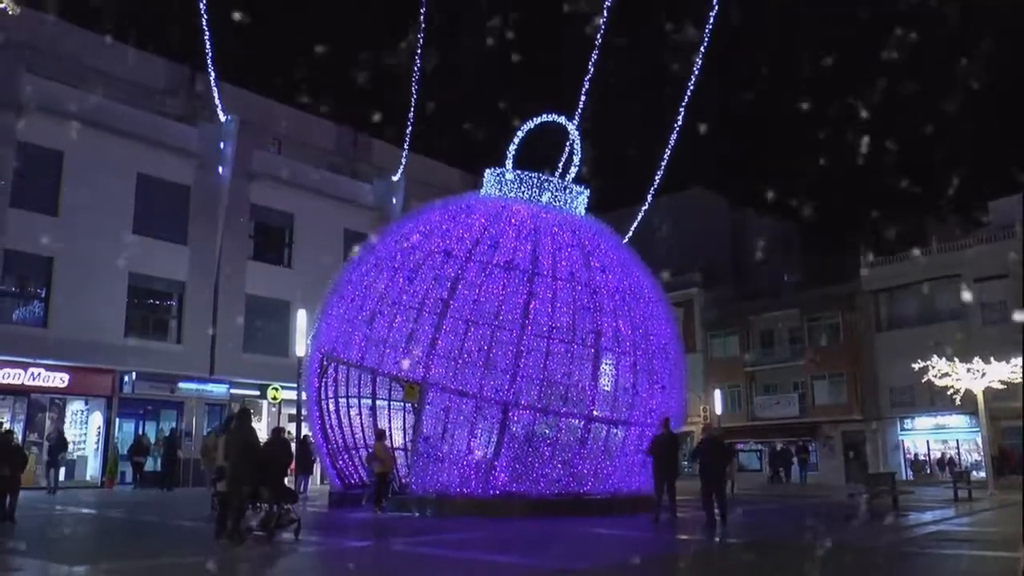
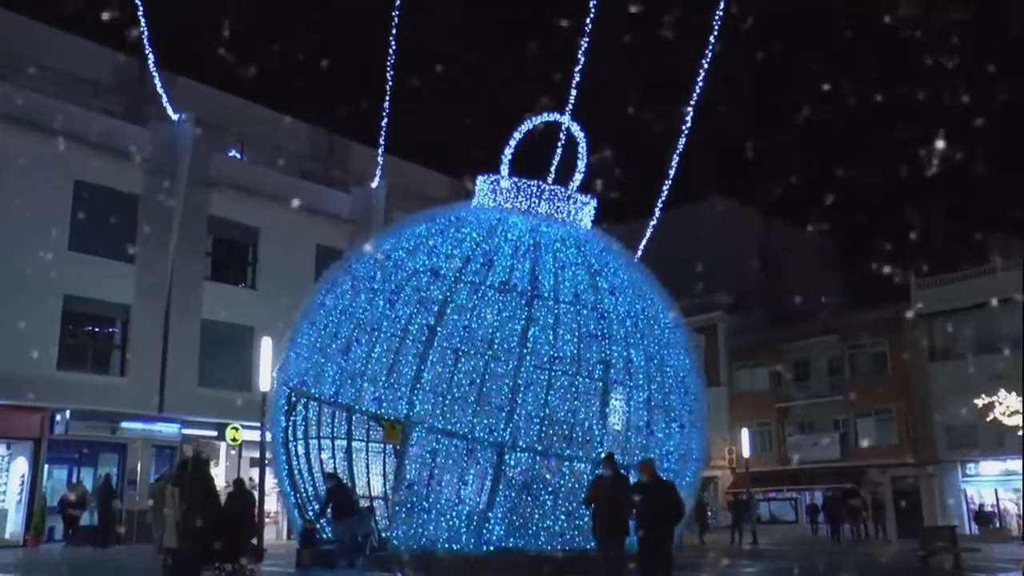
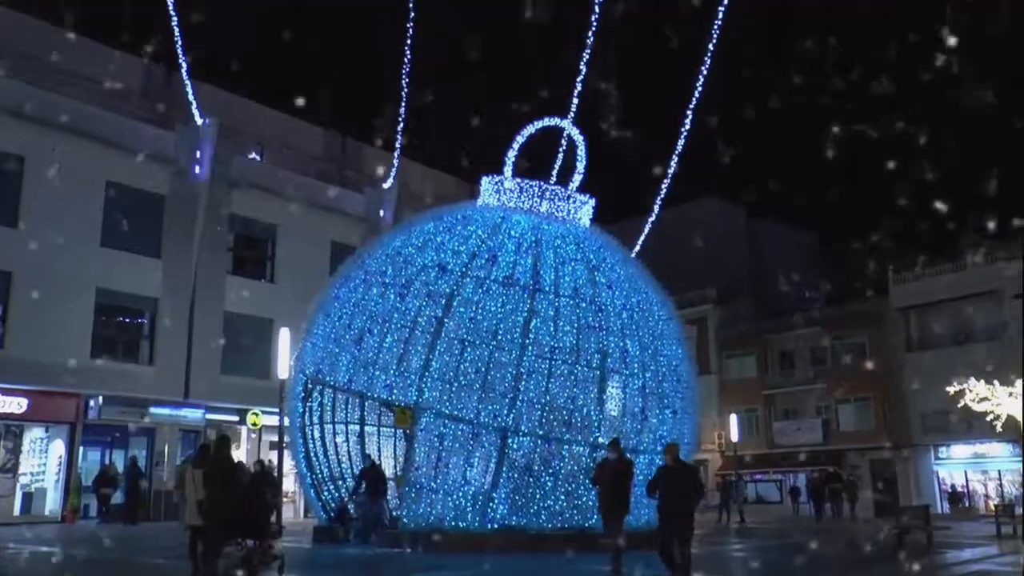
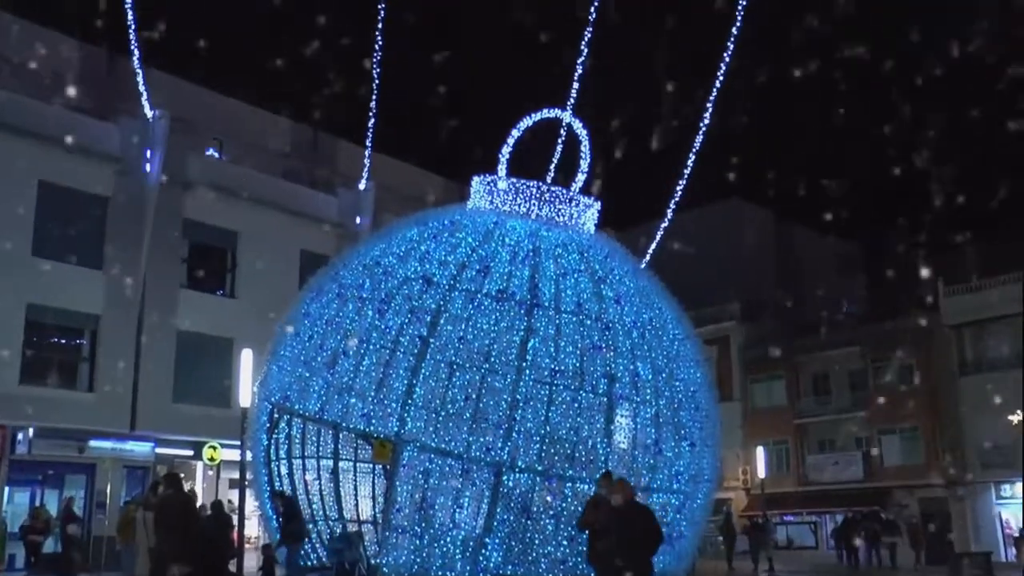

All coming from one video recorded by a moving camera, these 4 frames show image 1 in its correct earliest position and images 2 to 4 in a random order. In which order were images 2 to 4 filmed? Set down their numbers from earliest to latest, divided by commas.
3, 2, 4
